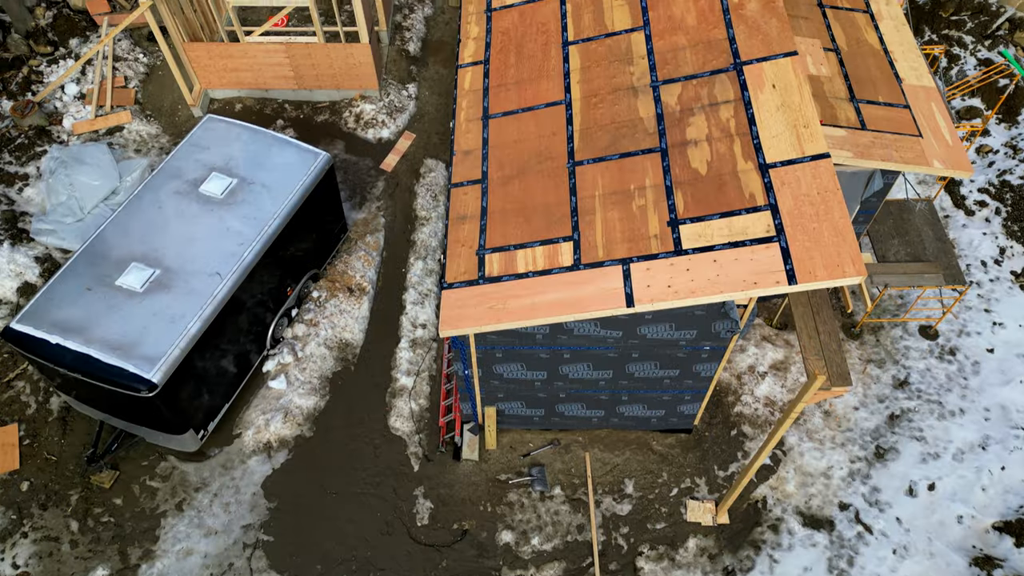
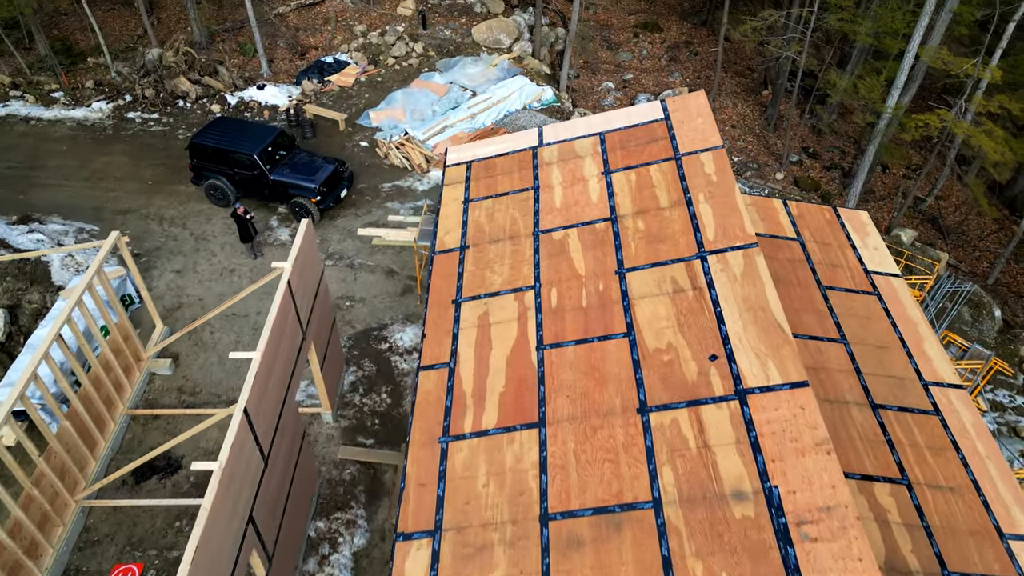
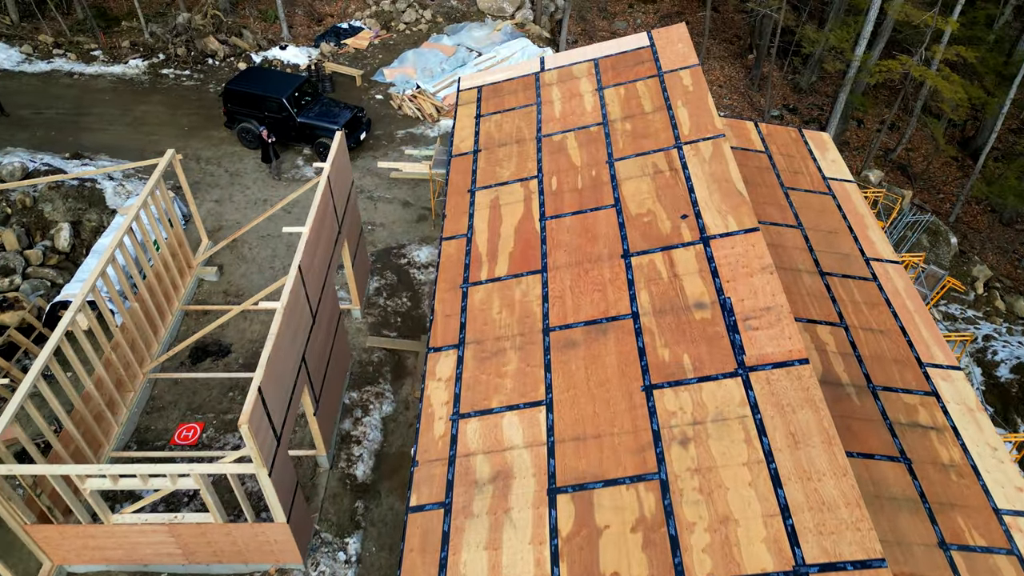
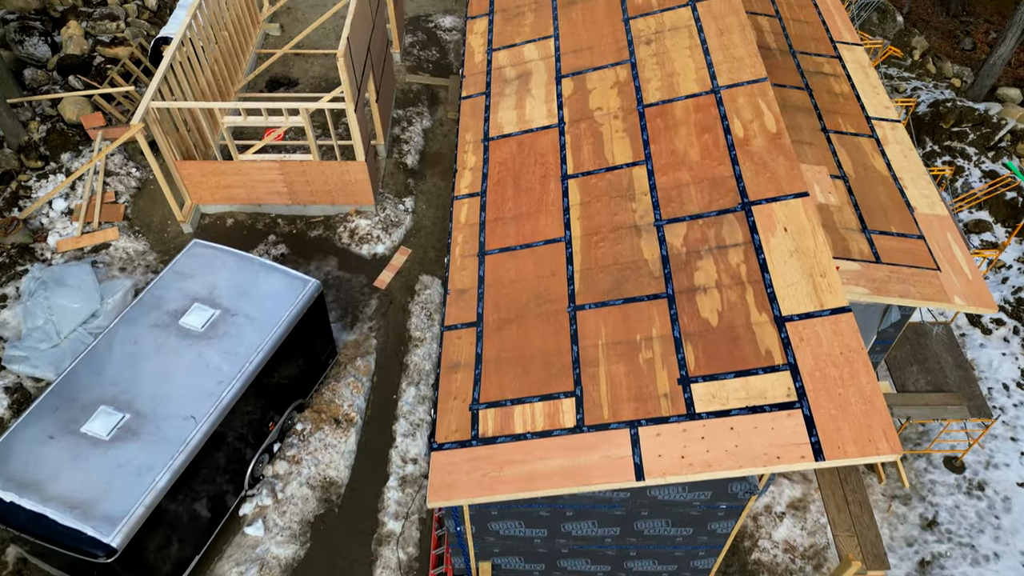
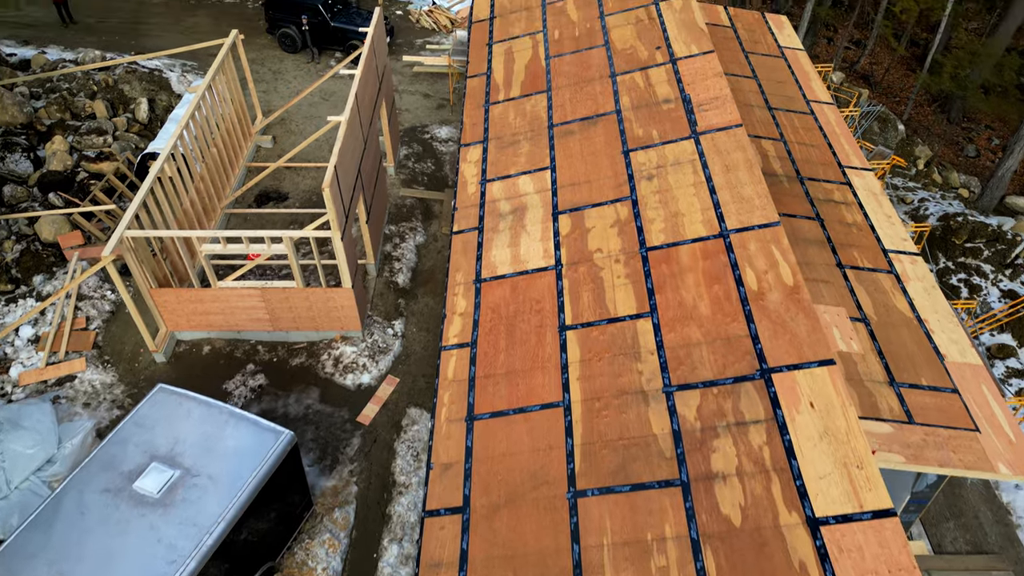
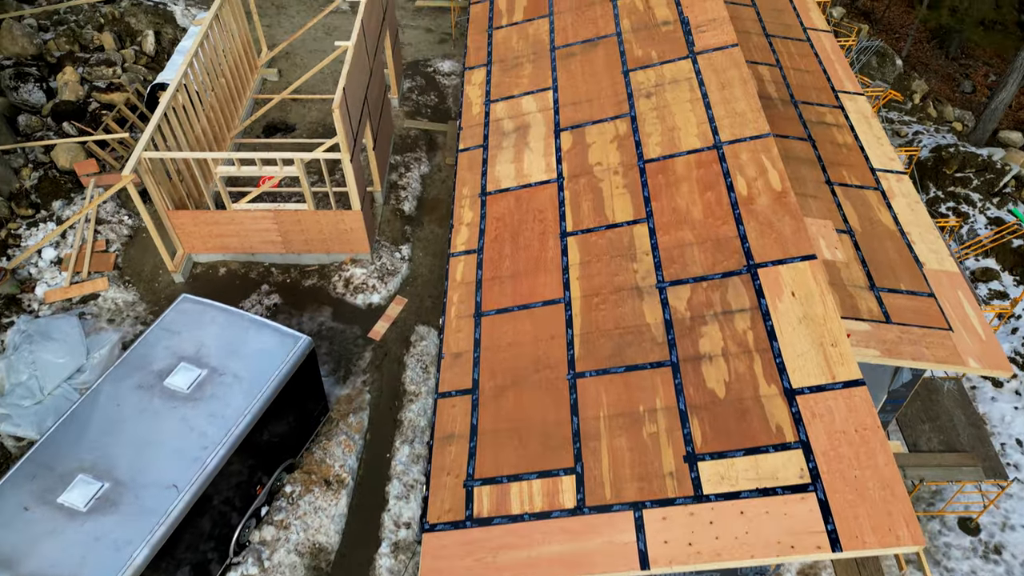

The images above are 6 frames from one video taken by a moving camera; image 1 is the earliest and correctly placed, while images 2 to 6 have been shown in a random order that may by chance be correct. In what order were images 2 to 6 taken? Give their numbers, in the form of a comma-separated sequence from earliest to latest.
4, 6, 5, 3, 2
